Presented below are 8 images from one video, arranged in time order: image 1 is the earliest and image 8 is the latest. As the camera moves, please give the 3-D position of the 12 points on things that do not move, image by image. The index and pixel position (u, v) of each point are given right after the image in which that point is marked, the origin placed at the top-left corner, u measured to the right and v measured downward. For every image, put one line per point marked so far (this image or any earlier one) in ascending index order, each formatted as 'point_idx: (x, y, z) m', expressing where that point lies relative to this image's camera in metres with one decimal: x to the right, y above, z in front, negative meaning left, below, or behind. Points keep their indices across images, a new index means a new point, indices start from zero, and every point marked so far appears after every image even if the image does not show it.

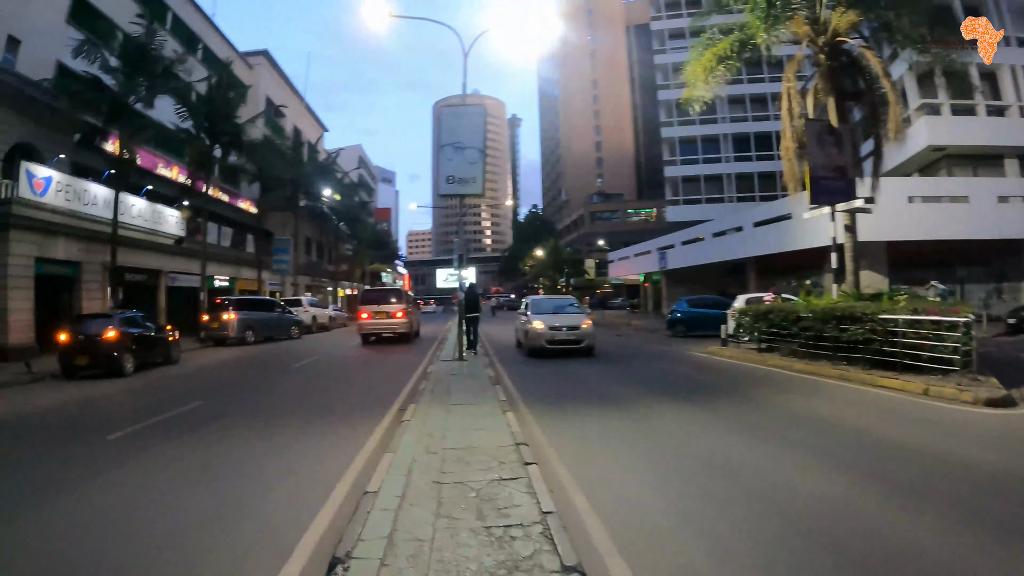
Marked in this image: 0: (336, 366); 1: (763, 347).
0: (-5.2, -2.2, +19.5) m
1: (+6.1, -1.4, +16.1) m
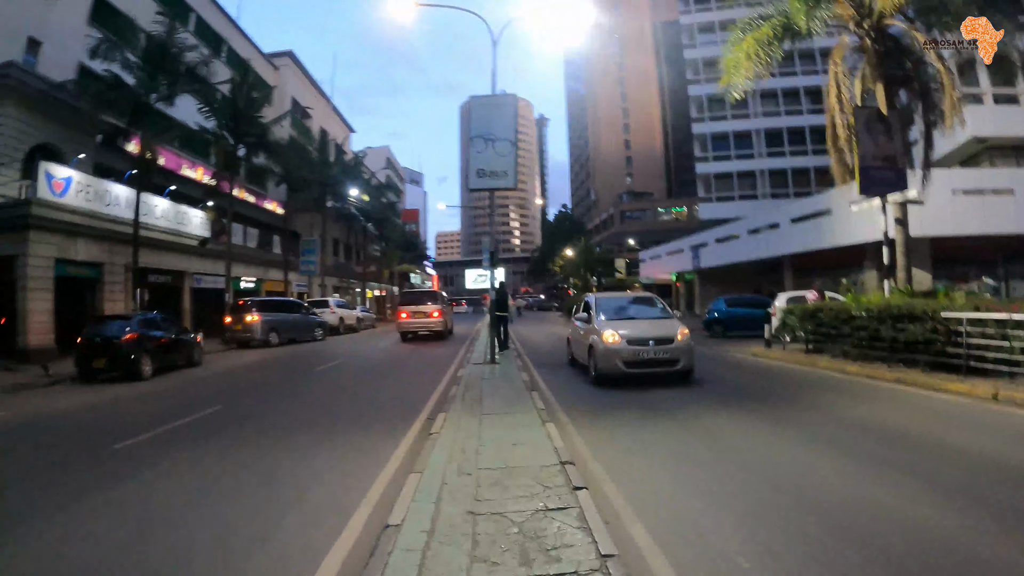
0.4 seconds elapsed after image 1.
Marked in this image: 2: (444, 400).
0: (-4.3, -2.2, +19.0) m
1: (+6.8, -1.3, +15.2) m
2: (-1.3, -2.1, +12.6) m
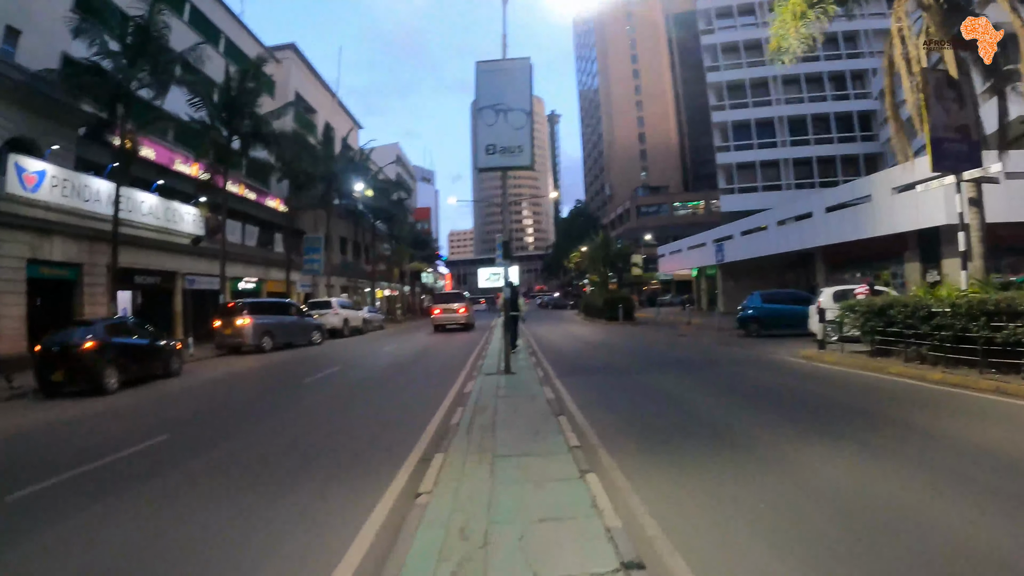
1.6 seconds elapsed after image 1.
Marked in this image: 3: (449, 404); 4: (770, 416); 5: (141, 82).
0: (-3.9, -2.2, +17.2) m
1: (+7.1, -1.2, +13.2) m
2: (-1.0, -2.0, +10.8) m
3: (-1.1, -2.0, +11.8) m
4: (+3.8, -1.9, +9.9) m
5: (-11.7, +6.5, +20.9) m
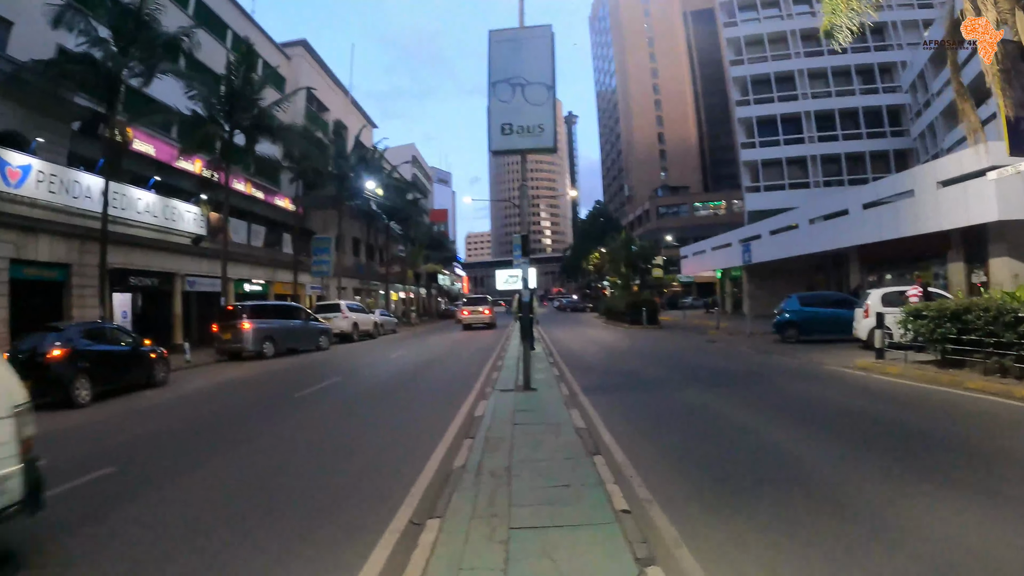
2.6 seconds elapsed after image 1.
0: (-3.5, -2.2, +15.9) m
1: (+7.5, -1.2, +11.6) m
2: (-0.7, -2.0, +9.4) m
3: (-0.8, -2.0, +10.4) m
4: (+4.0, -1.9, +8.4) m
5: (-11.2, +6.4, +19.8) m
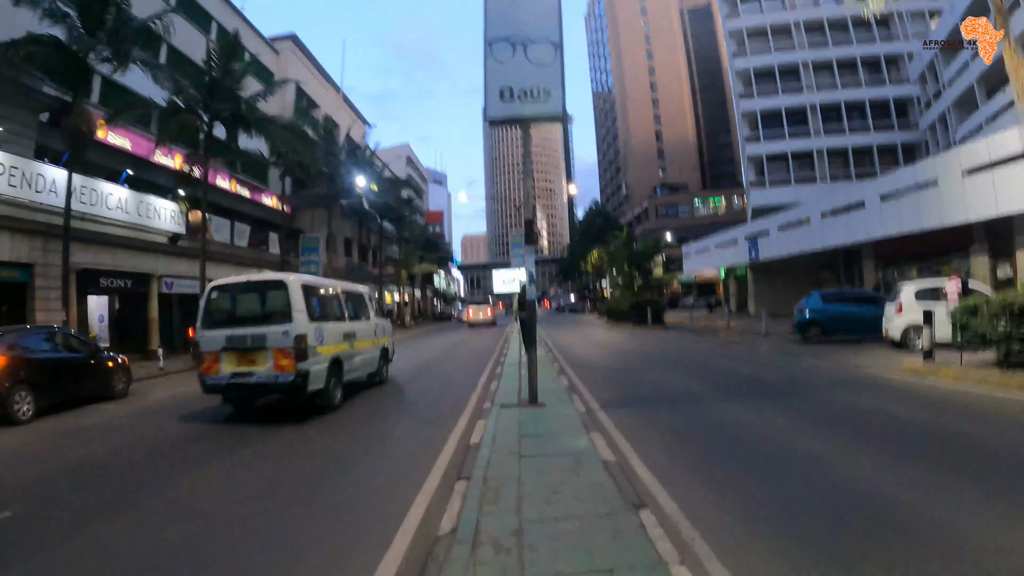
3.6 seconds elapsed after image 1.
0: (-3.5, -2.2, +14.5) m
1: (+7.5, -1.1, +10.2) m
2: (-0.7, -2.0, +8.0) m
3: (-0.8, -2.0, +9.0) m
4: (+4.1, -1.8, +7.0) m
5: (-11.3, +6.4, +18.4) m
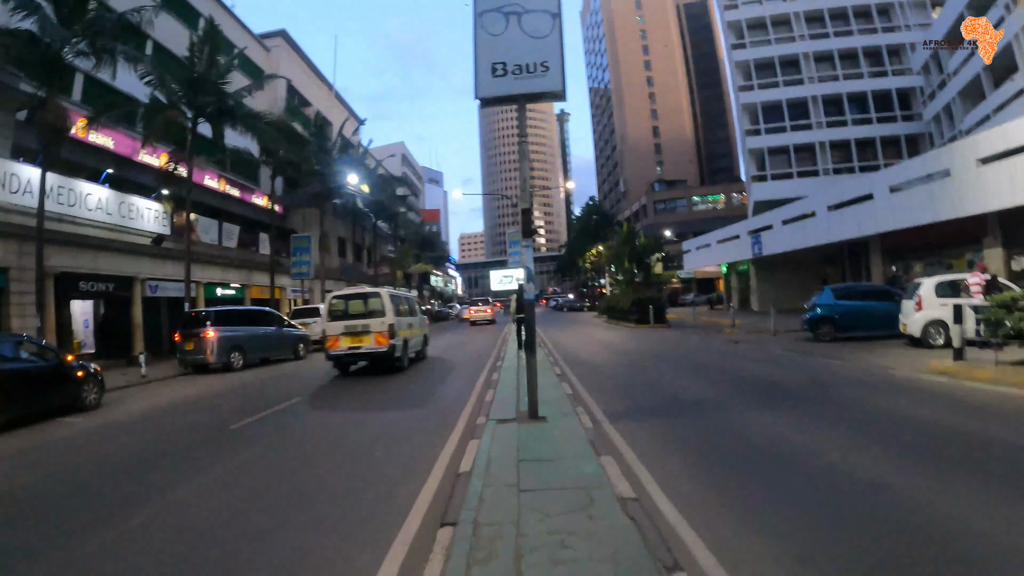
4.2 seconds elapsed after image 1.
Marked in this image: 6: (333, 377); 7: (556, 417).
0: (-3.5, -2.3, +13.7) m
1: (+7.4, -1.0, +9.4) m
2: (-0.7, -2.0, +7.2) m
3: (-0.8, -2.0, +8.2) m
4: (+4.1, -1.8, +6.2) m
5: (-11.4, +6.3, +17.5) m
6: (-4.6, -2.2, +17.2) m
7: (+0.6, -1.8, +9.8) m
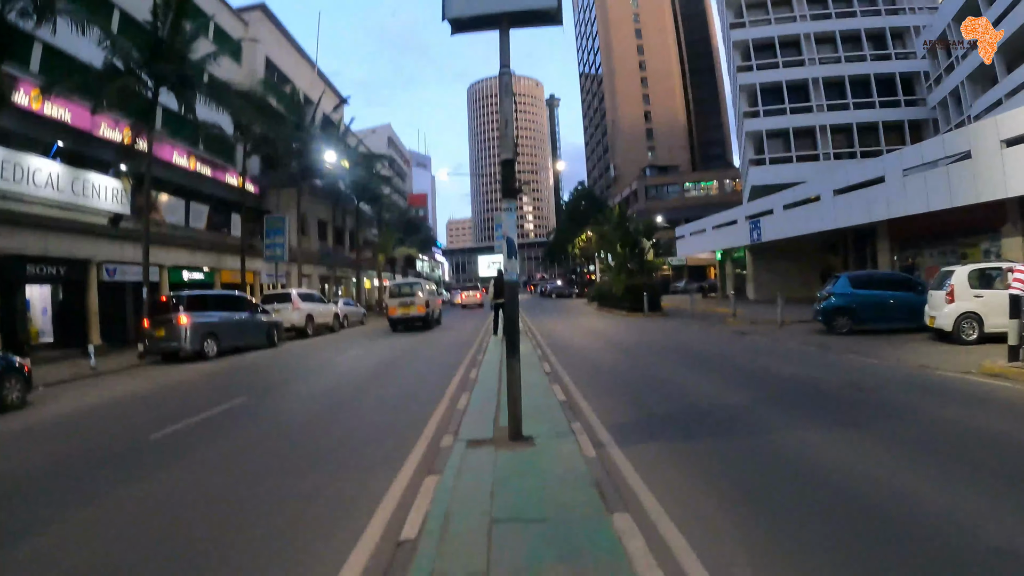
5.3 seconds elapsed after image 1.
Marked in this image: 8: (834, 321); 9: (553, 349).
0: (-3.7, -2.0, +12.2) m
1: (+7.3, -0.9, +8.1) m
2: (-0.8, -1.9, +5.7) m
3: (-0.9, -1.8, +6.8) m
4: (+4.0, -1.7, +4.9) m
5: (-11.7, +6.6, +15.7) m
6: (-4.9, -1.9, +15.7) m
7: (+0.4, -1.6, +8.3) m
8: (+7.3, -0.7, +15.2) m
9: (+1.1, -1.5, +17.0) m
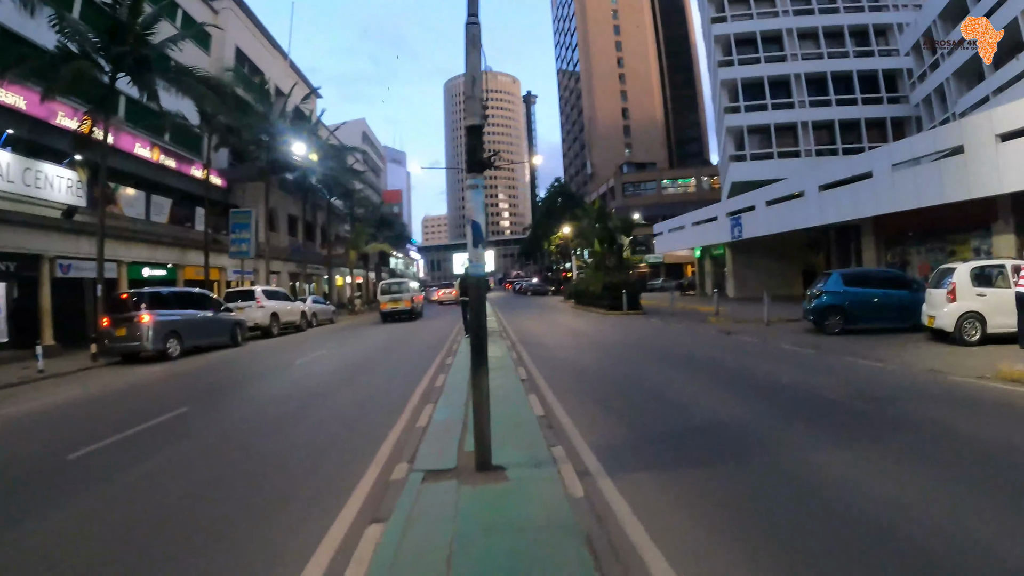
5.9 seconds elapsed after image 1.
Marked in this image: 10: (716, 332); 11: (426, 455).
0: (-4.1, -1.9, +11.3) m
1: (+7.1, -0.9, +7.6) m
2: (-0.9, -1.9, +4.9) m
3: (-1.1, -1.8, +6.0) m
4: (+3.9, -1.7, +4.2) m
5: (-12.1, +6.7, +14.5) m
6: (-5.3, -1.8, +14.7) m
7: (+0.2, -1.6, +7.6) m
8: (+6.8, -0.7, +14.7) m
9: (+0.6, -1.4, +16.3) m
10: (+5.1, -1.1, +16.9) m
11: (-0.6, -1.7, +8.2) m
